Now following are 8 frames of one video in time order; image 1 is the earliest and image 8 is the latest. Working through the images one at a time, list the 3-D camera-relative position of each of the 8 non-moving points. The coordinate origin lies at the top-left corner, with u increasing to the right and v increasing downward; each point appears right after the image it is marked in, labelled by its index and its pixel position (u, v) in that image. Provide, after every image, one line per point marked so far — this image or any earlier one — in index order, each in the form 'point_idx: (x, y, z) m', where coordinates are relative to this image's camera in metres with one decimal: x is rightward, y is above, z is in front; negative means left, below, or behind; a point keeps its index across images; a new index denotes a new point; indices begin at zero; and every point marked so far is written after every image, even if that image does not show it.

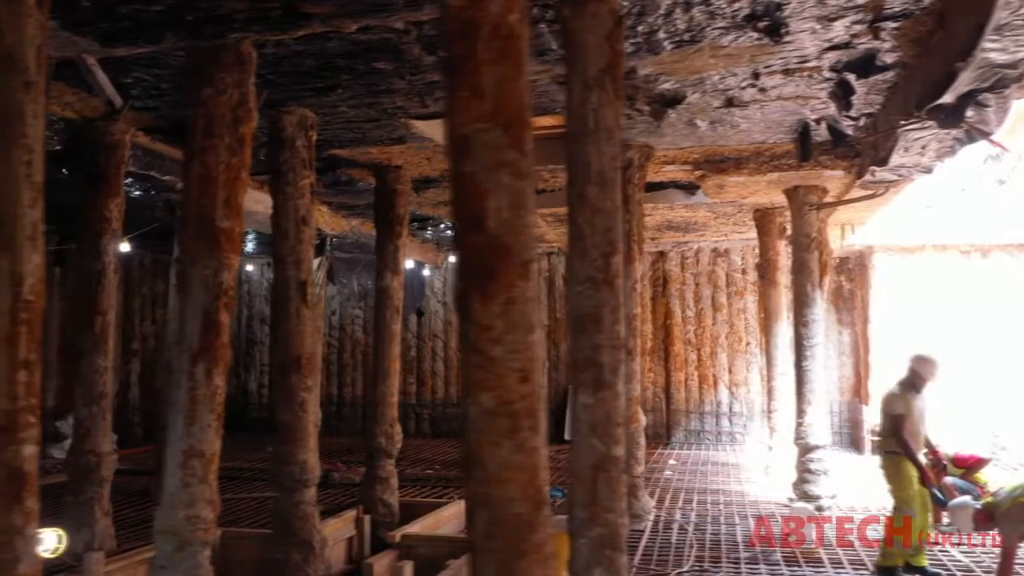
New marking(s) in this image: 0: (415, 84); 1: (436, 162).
0: (-0.6, +1.3, +5.4) m
1: (-0.7, +1.1, +7.5) m
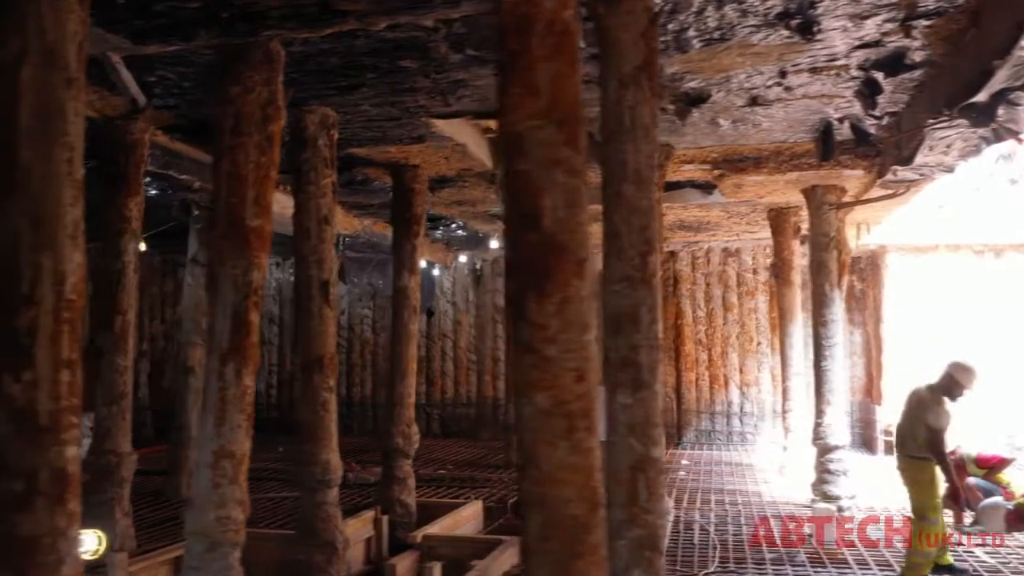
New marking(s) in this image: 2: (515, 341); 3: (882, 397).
0: (-0.5, +1.3, +5.4) m
1: (-0.5, +1.1, +7.4) m
2: (0.0, -0.2, +2.5) m
3: (+4.9, -1.4, +10.9) m
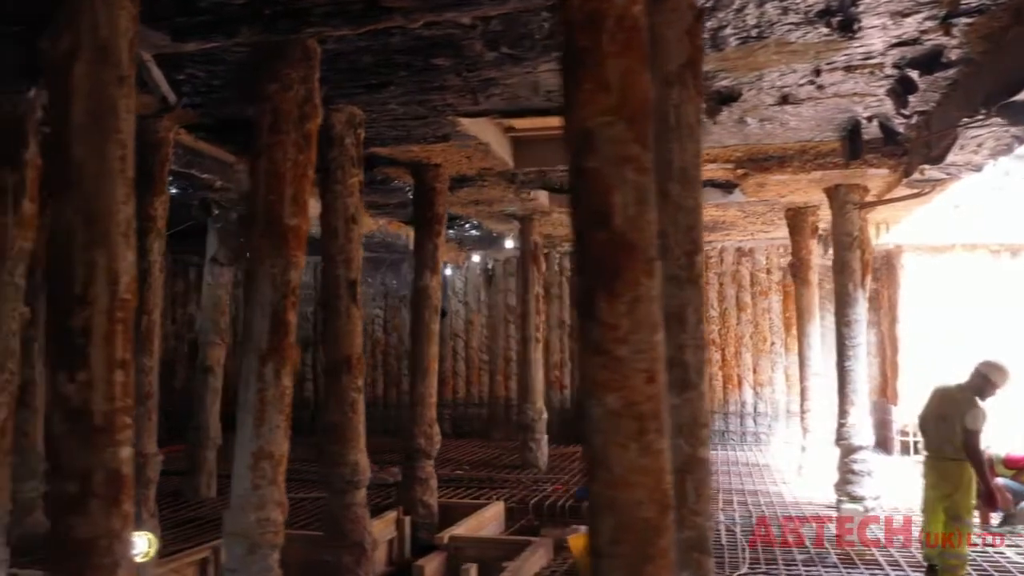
0: (-0.3, +1.3, +5.3) m
1: (-0.3, +1.2, +7.4) m
2: (+0.2, -0.2, +2.4) m
3: (+5.1, -1.4, +10.9) m
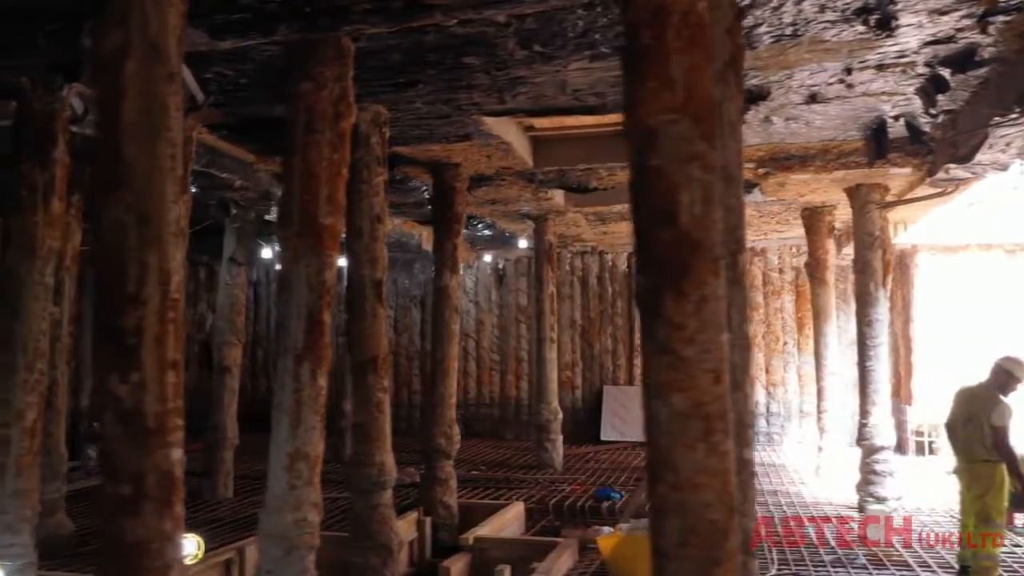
0: (-0.1, +1.3, +5.3) m
1: (-0.1, +1.2, +7.4) m
2: (+0.4, -0.2, +2.4) m
3: (+5.3, -1.4, +10.8) m
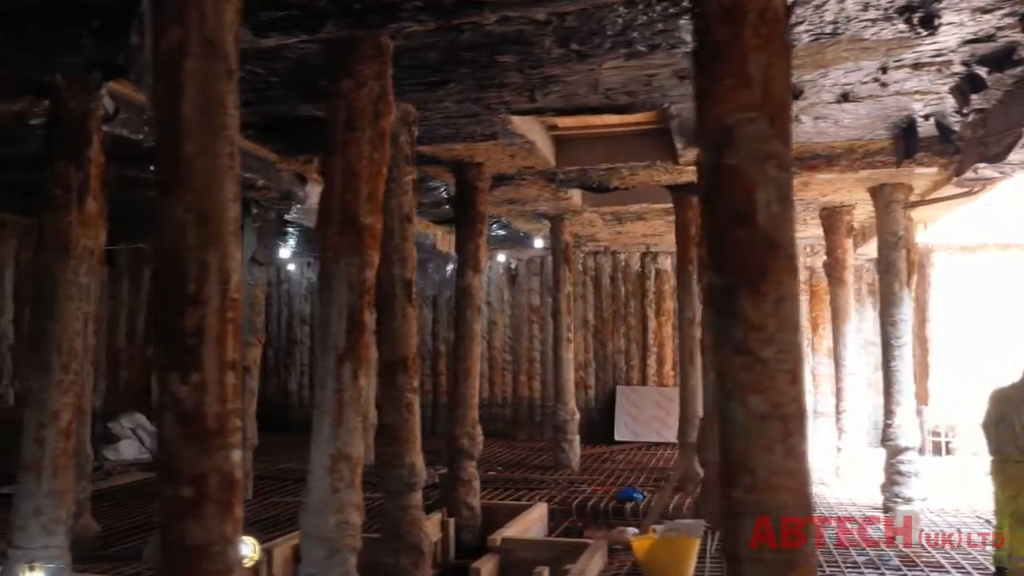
0: (+0.1, +1.3, +5.3) m
1: (+0.1, +1.2, +7.3) m
2: (+0.6, -0.2, +2.4) m
3: (+5.5, -1.4, +10.8) m
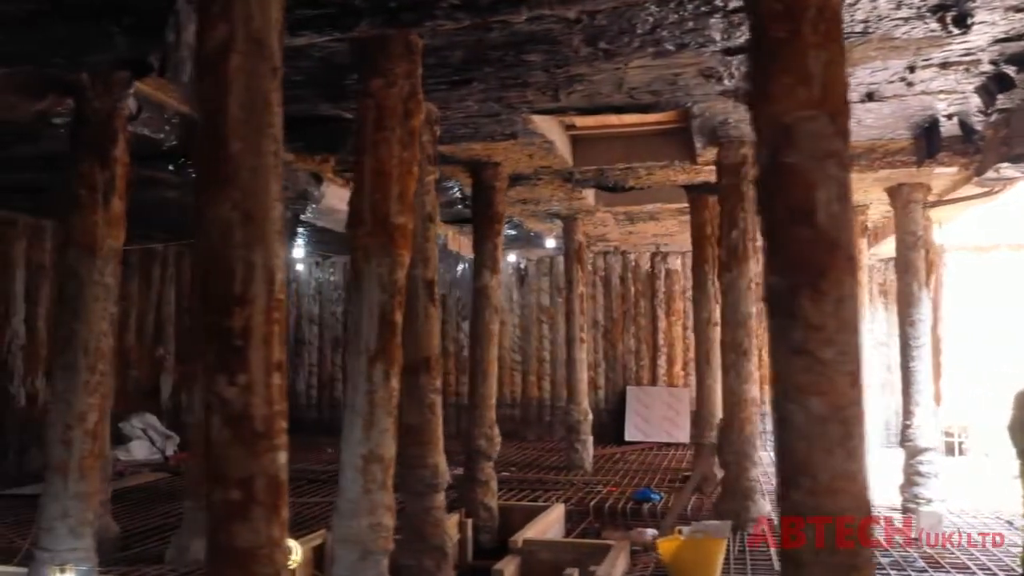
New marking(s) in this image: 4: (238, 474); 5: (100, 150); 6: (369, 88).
0: (+0.3, +1.3, +5.2) m
1: (+0.2, +1.2, +7.3) m
2: (+0.8, -0.2, +2.4) m
3: (+5.7, -1.4, +10.8) m
4: (-0.9, -0.6, +2.6) m
5: (-2.3, +0.8, +4.5) m
6: (-0.7, +1.0, +4.2) m
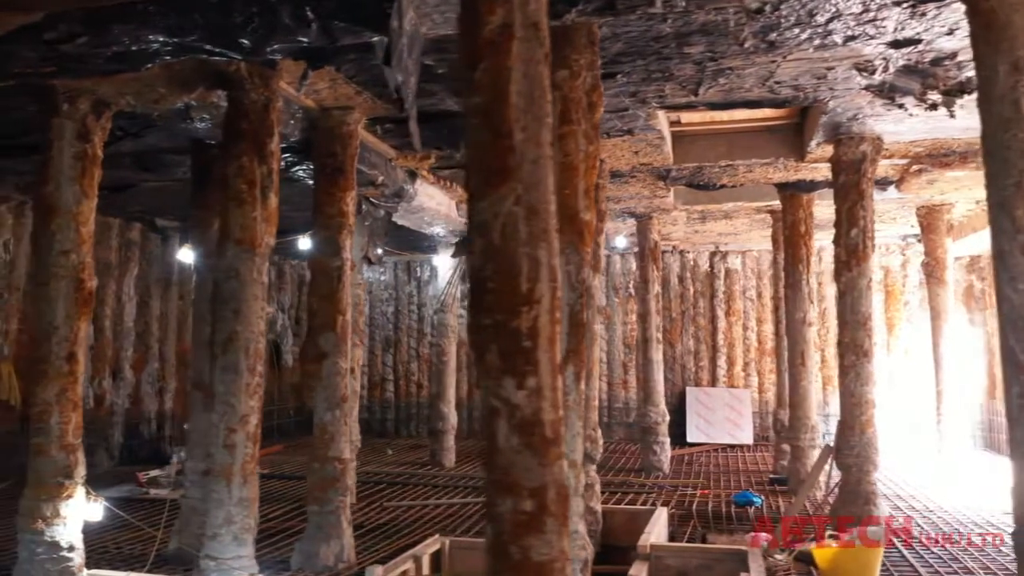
0: (+1.2, +1.3, +5.1) m
1: (+1.1, +1.2, +7.2) m
2: (+1.7, -0.2, +2.2) m
3: (+6.5, -1.4, +10.7) m
4: (+0.1, -0.6, +2.5) m
5: (-1.4, +0.8, +4.4) m
6: (+0.2, +1.0, +4.0) m
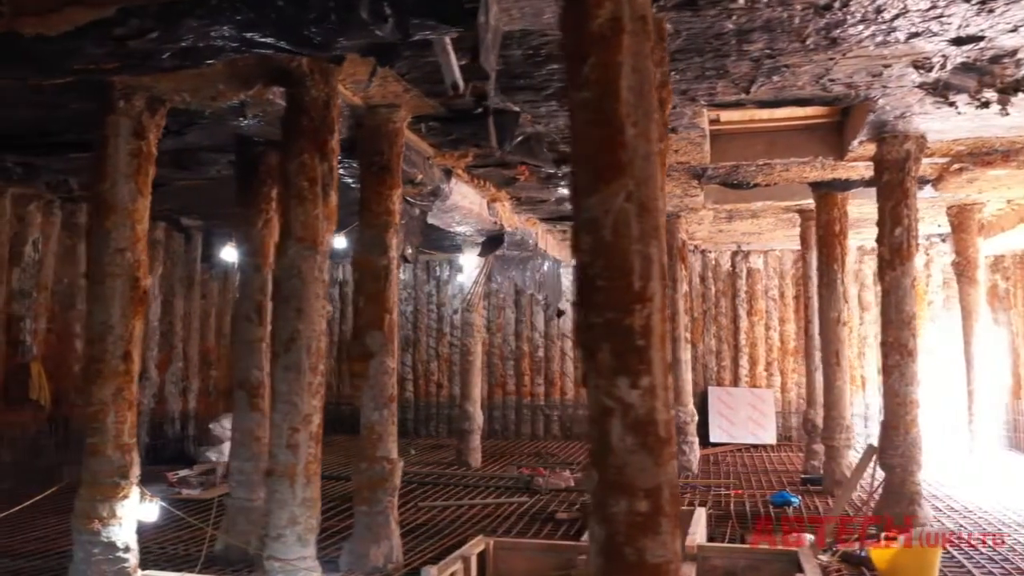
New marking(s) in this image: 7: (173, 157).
0: (+1.5, +1.4, +5.1) m
1: (+1.5, +1.2, +7.1) m
2: (+2.0, -0.1, +2.2) m
3: (+6.9, -1.4, +10.6) m
4: (+0.4, -0.6, +2.4) m
5: (-1.0, +0.8, +4.4) m
6: (+0.5, +1.0, +4.0) m
7: (-2.9, +1.1, +7.0) m
